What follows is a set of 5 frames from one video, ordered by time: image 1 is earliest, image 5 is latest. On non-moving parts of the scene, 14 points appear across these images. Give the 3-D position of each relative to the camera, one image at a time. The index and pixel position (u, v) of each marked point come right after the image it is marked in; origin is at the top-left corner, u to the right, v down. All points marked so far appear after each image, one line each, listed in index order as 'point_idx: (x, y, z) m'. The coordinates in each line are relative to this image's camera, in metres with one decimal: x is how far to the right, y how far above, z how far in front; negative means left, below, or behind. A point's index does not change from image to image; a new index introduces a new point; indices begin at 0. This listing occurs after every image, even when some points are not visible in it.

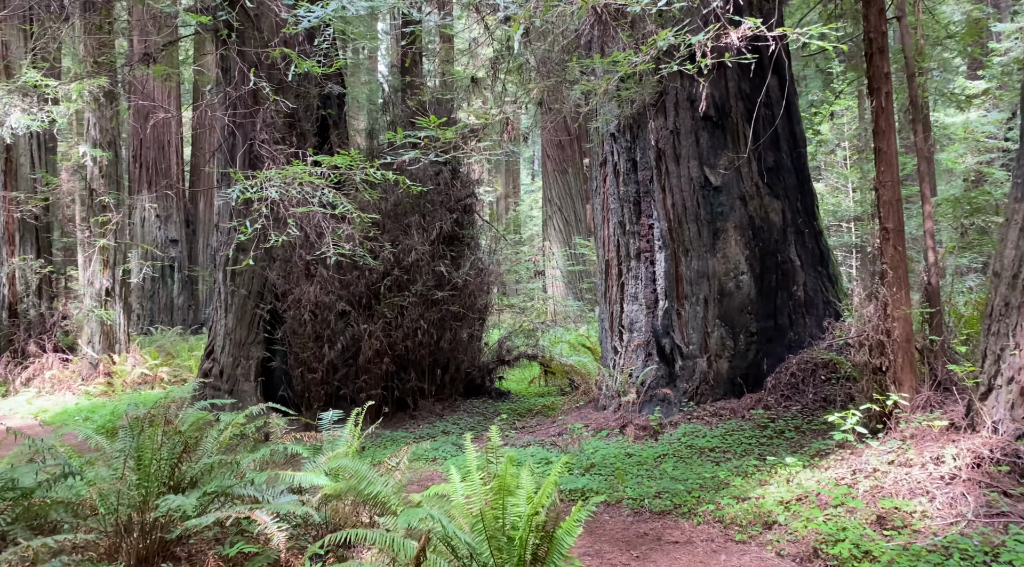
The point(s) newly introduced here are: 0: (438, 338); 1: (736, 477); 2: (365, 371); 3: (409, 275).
0: (-0.9, -0.6, +9.5) m
1: (+1.6, -1.4, +6.0) m
2: (-1.6, -1.0, +9.0) m
3: (-1.2, +0.1, +9.1) m
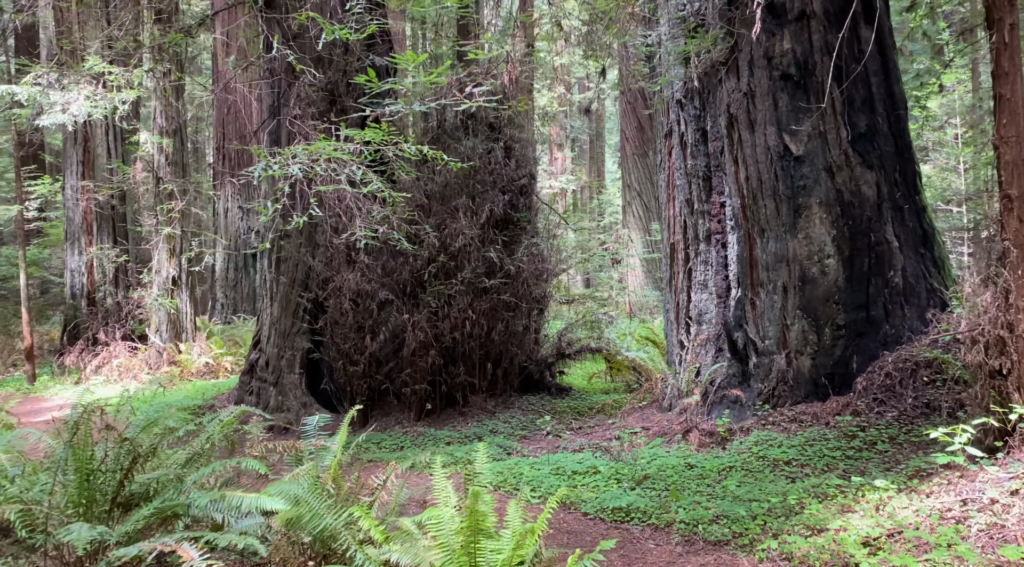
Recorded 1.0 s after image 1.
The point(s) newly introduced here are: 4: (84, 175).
0: (-0.3, -0.5, +8.8) m
1: (+1.8, -1.3, +5.0) m
2: (-1.1, -0.8, +8.3) m
3: (-0.6, +0.2, +8.4) m
4: (-7.8, +2.0, +15.1) m
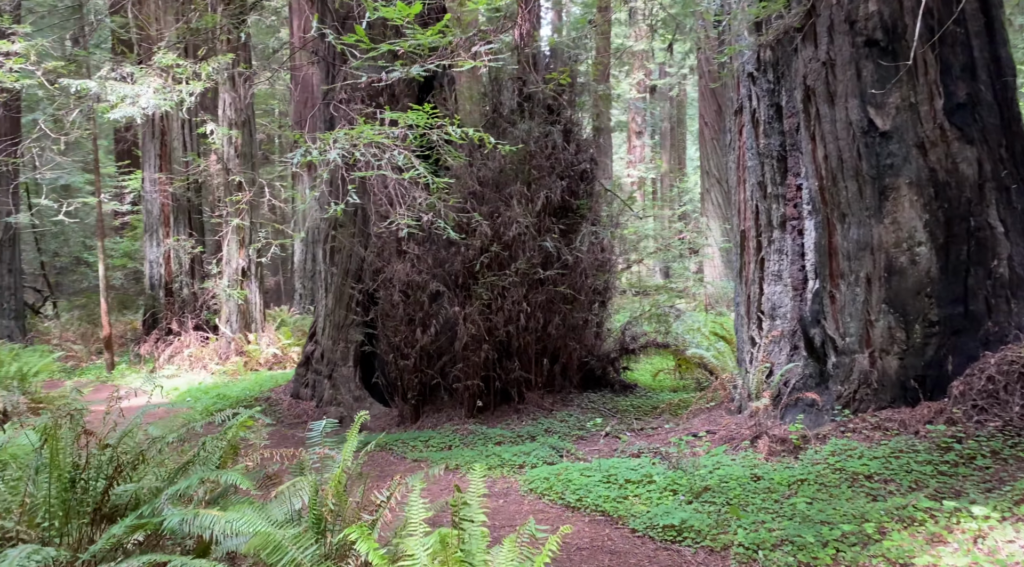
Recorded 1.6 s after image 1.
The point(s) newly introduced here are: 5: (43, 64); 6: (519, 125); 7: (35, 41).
0: (+0.3, -0.4, +8.4) m
1: (+2.1, -1.3, +4.3) m
2: (-0.5, -0.7, +7.9) m
3: (0.0, +0.3, +8.0) m
4: (-6.6, +2.2, +15.3) m
5: (-7.2, +3.4, +12.5) m
6: (+0.1, +1.6, +8.4) m
7: (-7.1, +3.6, +12.2) m
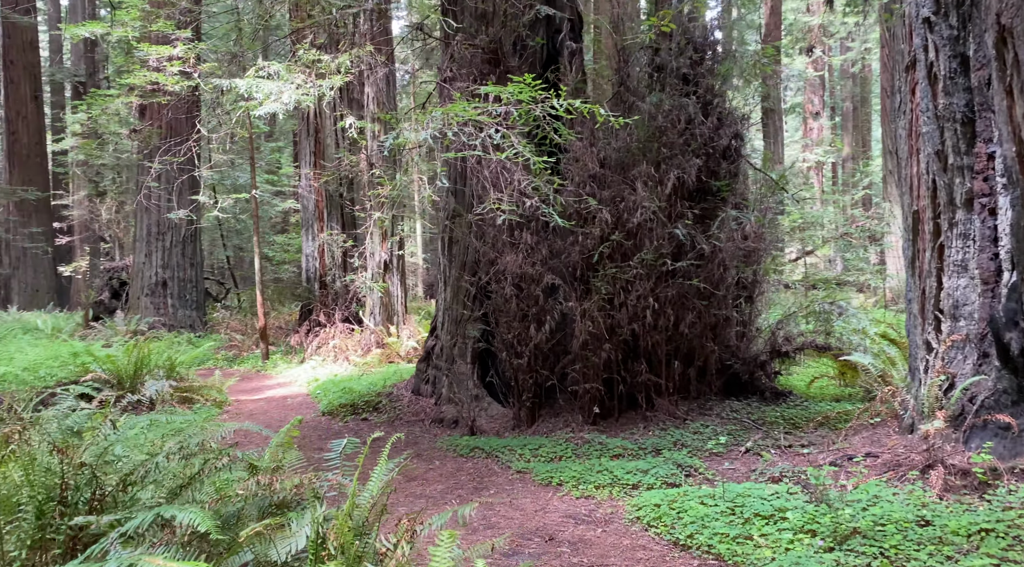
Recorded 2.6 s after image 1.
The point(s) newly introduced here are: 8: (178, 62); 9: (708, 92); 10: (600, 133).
0: (+1.5, -0.3, +7.4) m
1: (+2.4, -1.3, +3.1) m
2: (+0.6, -0.7, +7.2) m
3: (+1.1, +0.4, +7.1) m
4: (-3.8, +2.3, +15.6) m
5: (-5.0, +3.5, +13.0) m
6: (+1.2, +1.7, +7.5) m
7: (-5.0, +3.7, +12.6) m
8: (-5.2, +3.5, +12.7) m
9: (+1.9, +1.8, +7.7) m
10: (+0.8, +1.4, +7.3) m
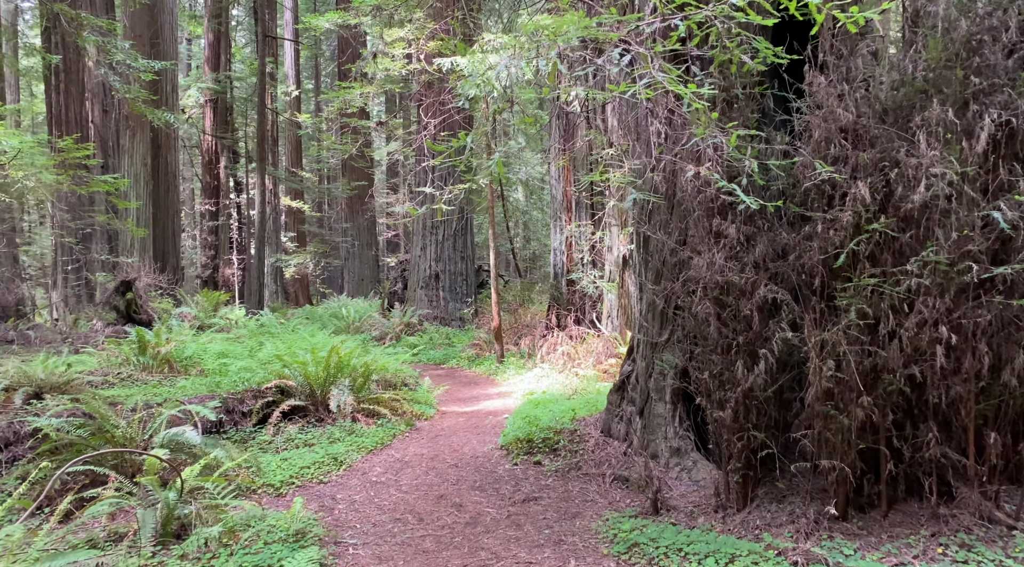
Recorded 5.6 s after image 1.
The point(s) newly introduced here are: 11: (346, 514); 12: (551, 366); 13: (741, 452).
0: (+2.6, -0.4, +4.4) m
1: (+1.8, -1.4, +0.2) m
2: (+1.7, -0.8, +4.6) m
3: (+2.1, +0.3, +4.3) m
4: (+0.8, +2.4, +14.0) m
5: (-1.2, +3.5, +12.0) m
6: (+2.4, +1.6, +4.6) m
7: (-1.4, +3.8, +11.7) m
8: (-1.6, +3.5, +11.8) m
9: (+3.1, +1.7, +4.6) m
10: (+2.0, +1.3, +4.6) m
11: (-1.2, -1.6, +5.7) m
12: (+0.6, -1.2, +11.6) m
13: (+1.4, -1.0, +4.9) m
